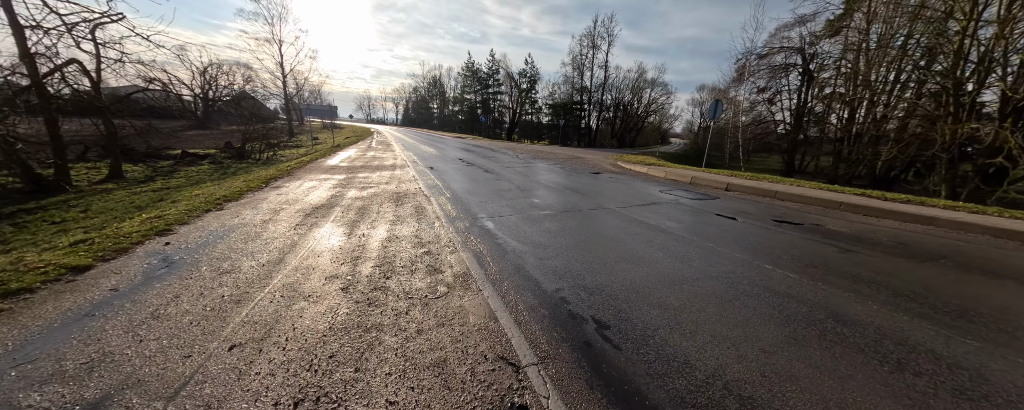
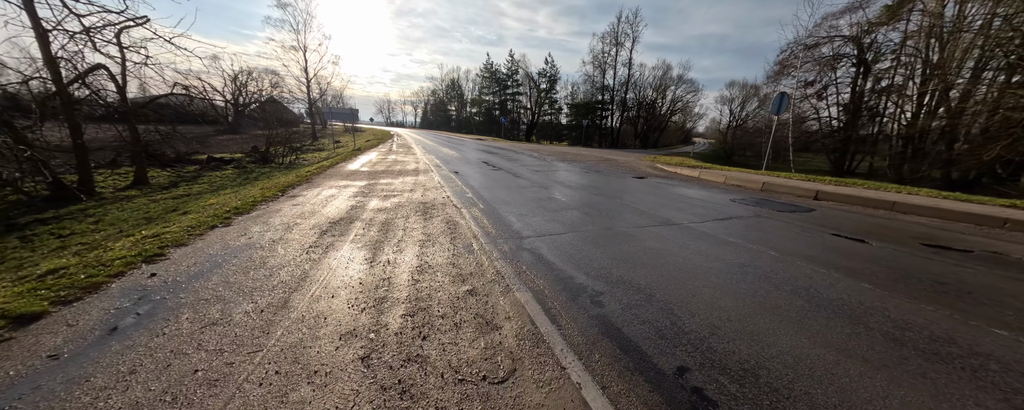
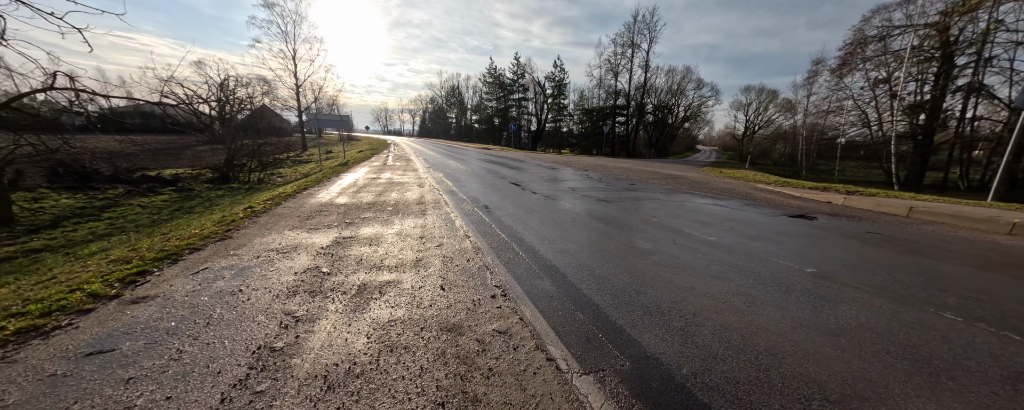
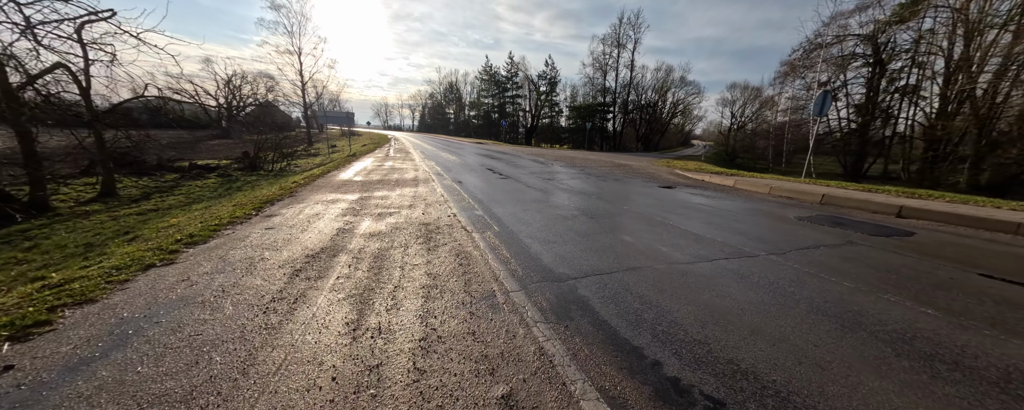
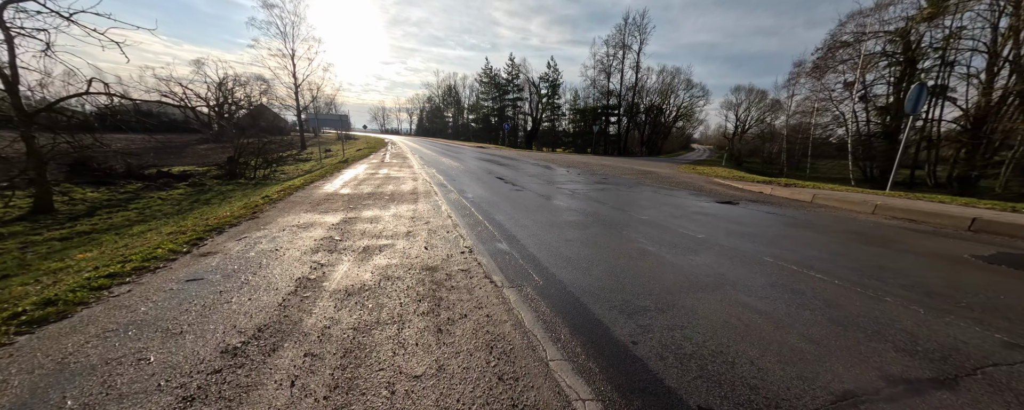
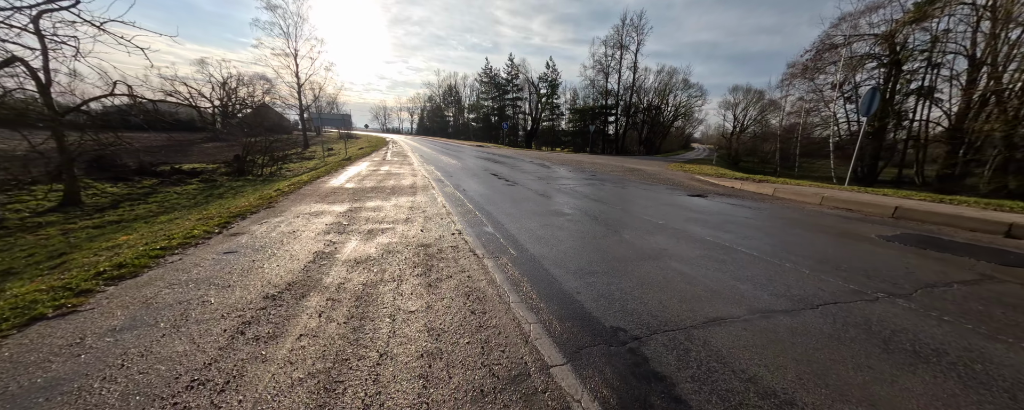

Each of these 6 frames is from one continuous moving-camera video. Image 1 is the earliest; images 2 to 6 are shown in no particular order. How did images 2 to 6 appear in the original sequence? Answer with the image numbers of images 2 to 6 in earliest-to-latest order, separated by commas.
2, 4, 6, 5, 3
